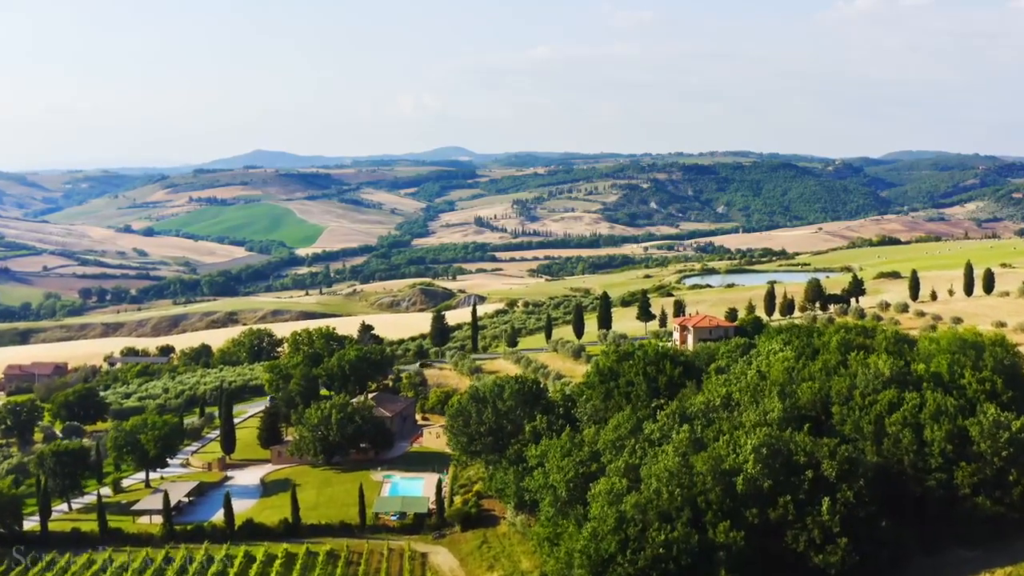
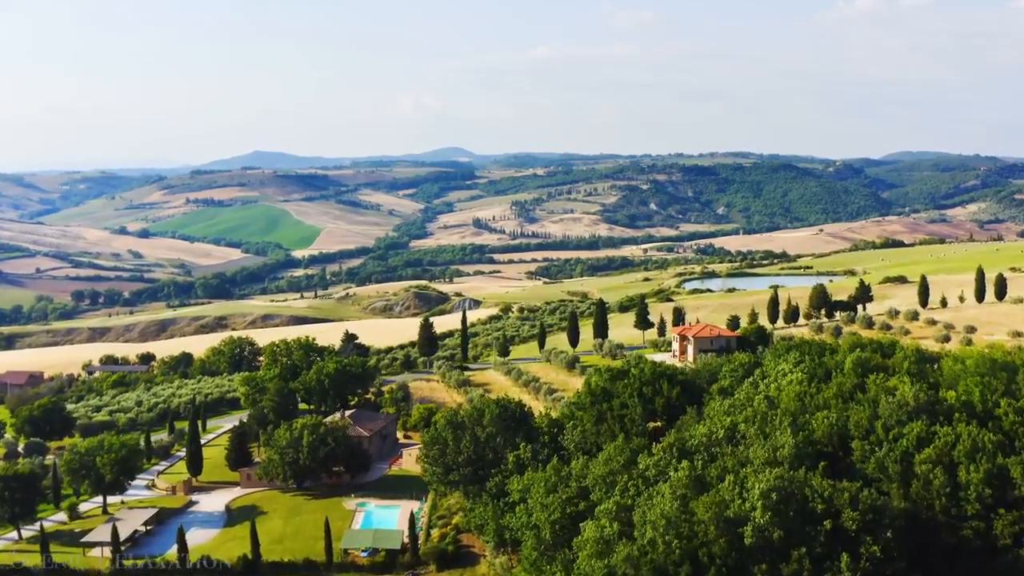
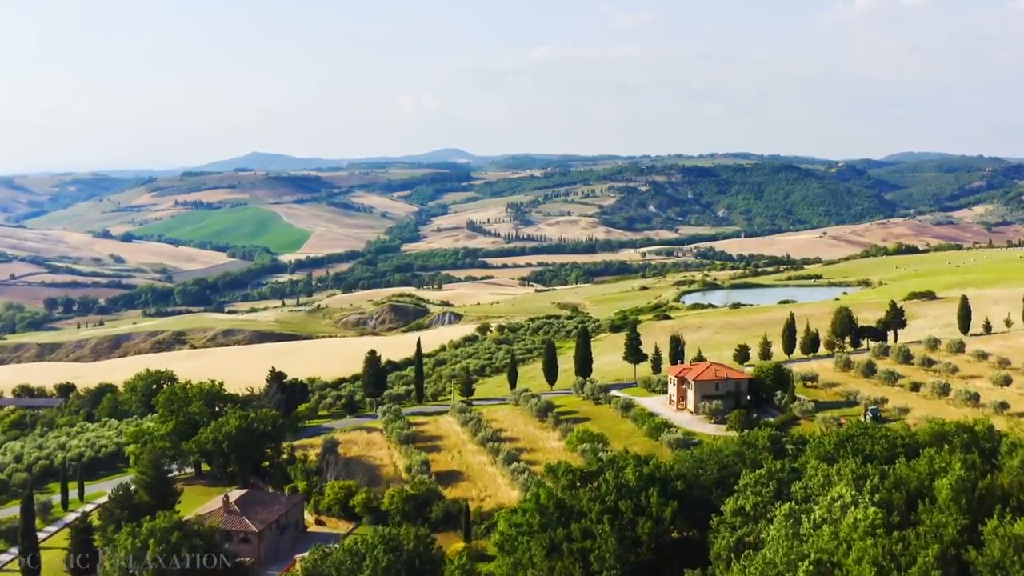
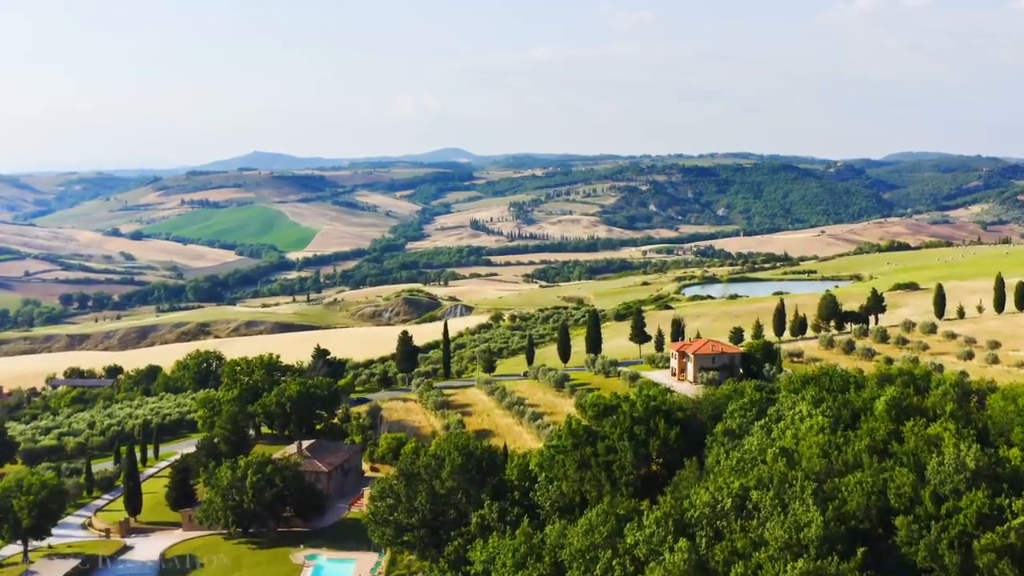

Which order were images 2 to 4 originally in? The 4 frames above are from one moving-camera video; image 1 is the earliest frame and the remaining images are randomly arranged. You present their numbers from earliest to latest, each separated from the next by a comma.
2, 4, 3
